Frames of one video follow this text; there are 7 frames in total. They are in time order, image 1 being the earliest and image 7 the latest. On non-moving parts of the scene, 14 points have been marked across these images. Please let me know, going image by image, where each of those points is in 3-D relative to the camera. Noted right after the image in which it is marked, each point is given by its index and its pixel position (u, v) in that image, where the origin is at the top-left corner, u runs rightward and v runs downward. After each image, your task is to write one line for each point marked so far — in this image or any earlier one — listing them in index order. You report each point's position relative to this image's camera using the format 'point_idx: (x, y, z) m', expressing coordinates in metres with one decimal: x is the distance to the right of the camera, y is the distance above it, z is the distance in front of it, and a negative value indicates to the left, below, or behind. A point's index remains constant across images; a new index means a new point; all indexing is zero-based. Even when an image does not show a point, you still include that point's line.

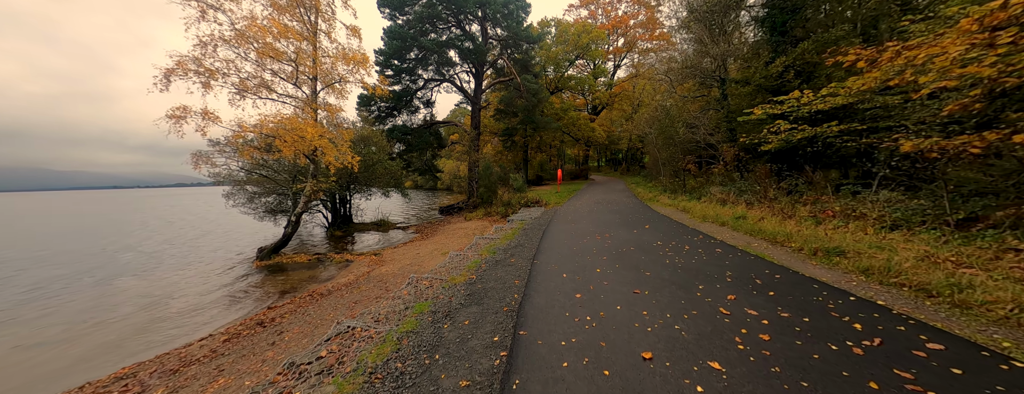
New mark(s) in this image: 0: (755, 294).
0: (+2.7, -1.1, +3.0) m
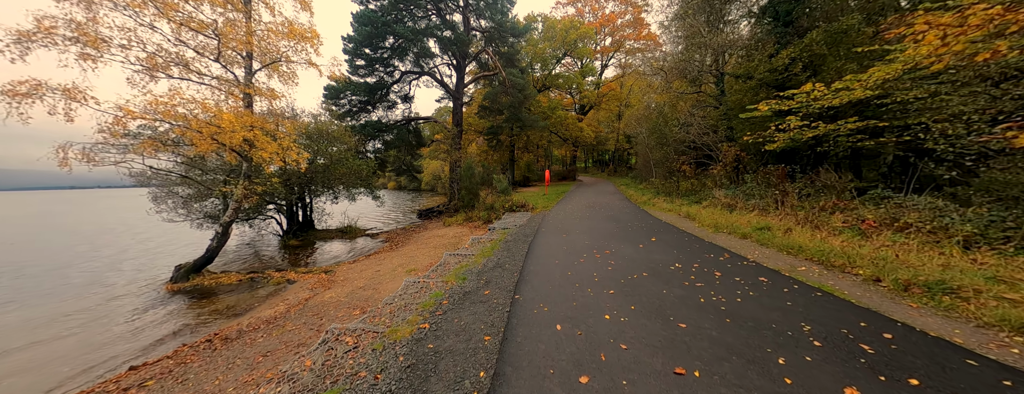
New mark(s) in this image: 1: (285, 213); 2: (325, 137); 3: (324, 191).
0: (+2.4, -1.2, +1.8) m
1: (-10.4, -0.7, +12.5) m
2: (-9.0, +2.8, +12.9) m
3: (-9.1, +0.3, +13.3) m
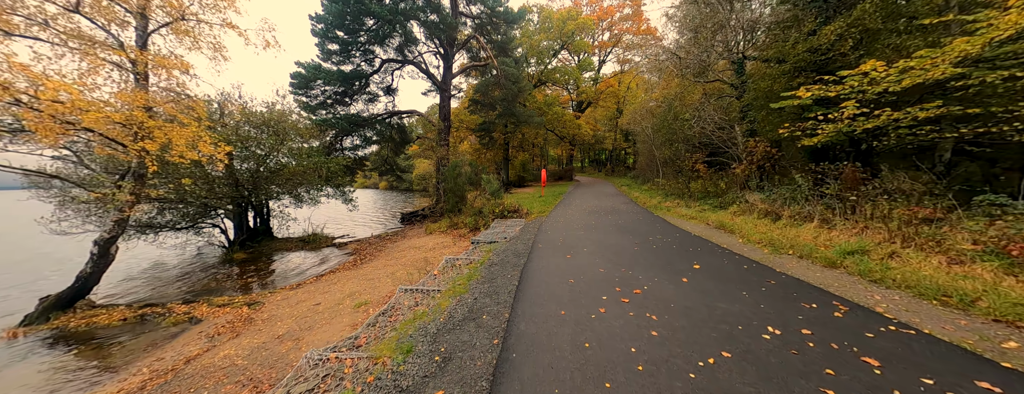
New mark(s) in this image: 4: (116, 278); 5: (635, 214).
0: (+2.2, -1.3, 0.0) m
1: (-10.8, -0.9, +10.6) m
2: (-9.4, +2.7, +10.9) m
3: (-9.4, +0.1, +11.4) m
4: (-11.9, -2.5, +8.2) m
5: (+4.5, -0.6, +10.1) m
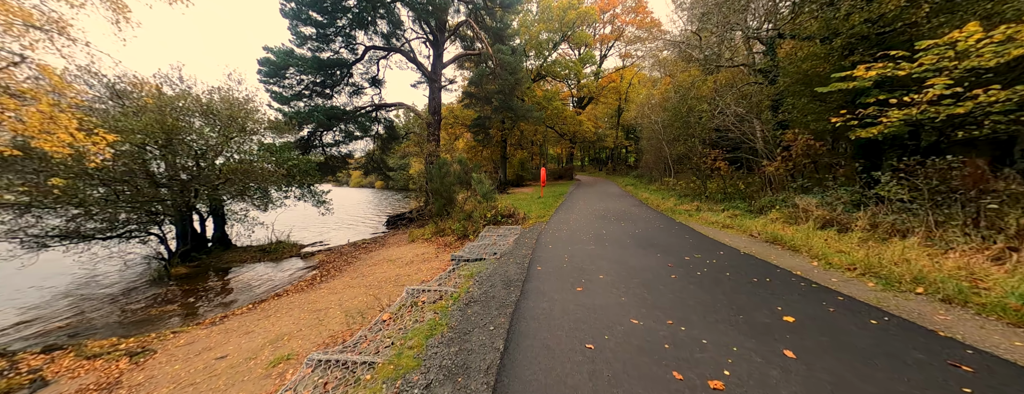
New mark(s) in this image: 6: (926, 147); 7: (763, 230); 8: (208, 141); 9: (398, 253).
0: (+2.1, -1.4, -1.6) m
1: (-11.0, -0.9, +9.0) m
2: (-9.5, +2.6, +9.3) m
3: (-9.6, +0.1, +9.7) m
4: (-12.1, -2.6, +6.6) m
5: (+4.4, -0.7, +8.5) m
6: (+10.4, +1.3, +6.9) m
7: (+5.5, -0.7, +6.1) m
8: (-9.8, +1.8, +8.9) m
9: (-3.7, -1.8, +9.0) m
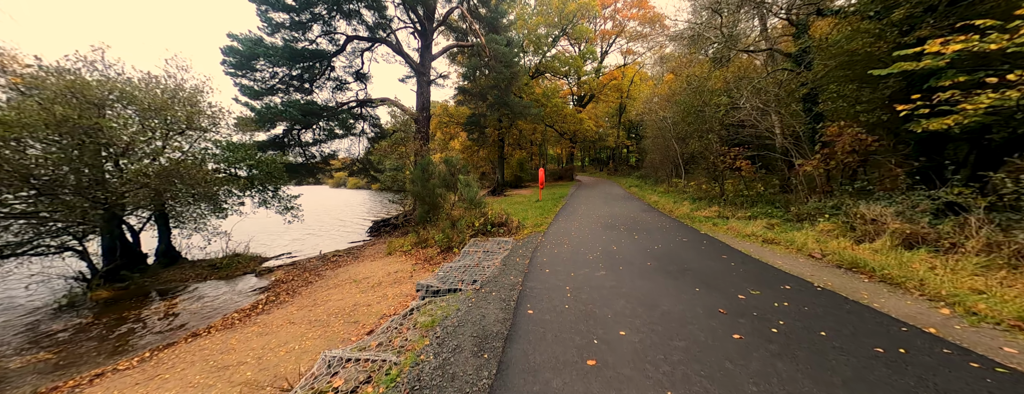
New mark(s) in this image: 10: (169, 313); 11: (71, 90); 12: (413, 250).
0: (+1.8, -1.6, -3.0) m
1: (-11.2, -1.2, +7.6) m
2: (-9.8, +2.4, +7.9) m
3: (-9.9, -0.2, +8.3) m
4: (-12.3, -2.8, +5.2) m
5: (+4.1, -0.9, +7.1) m
6: (+10.1, +1.1, +5.5) m
7: (+5.3, -0.9, +4.7) m
8: (-10.0, +1.6, +7.5) m
9: (-4.0, -2.0, +7.6) m
10: (-8.3, -2.8, +6.2) m
11: (-10.4, +2.5, +7.0) m
12: (-3.3, -1.7, +9.0) m
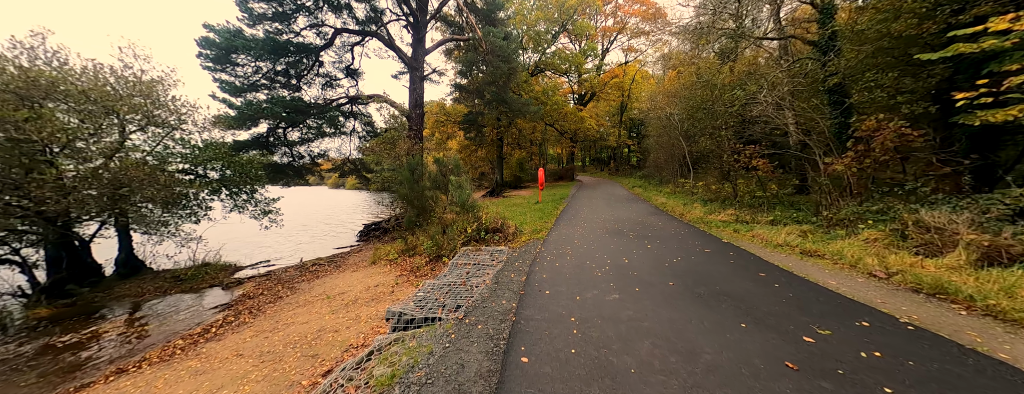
0: (+1.7, -1.7, -3.8) m
1: (-11.3, -1.3, +6.7) m
2: (-9.9, +2.3, +7.1) m
3: (-10.0, -0.3, +7.5) m
4: (-12.4, -2.9, +4.4) m
5: (+4.0, -0.9, +6.3) m
6: (+10.0, +1.1, +4.7) m
7: (+5.2, -0.9, +3.8) m
8: (-10.1, +1.5, +6.7) m
9: (-4.1, -2.1, +6.8) m
10: (-8.4, -2.9, +5.4) m
11: (-10.5, +2.4, +6.1) m
12: (-3.4, -1.8, +8.2) m
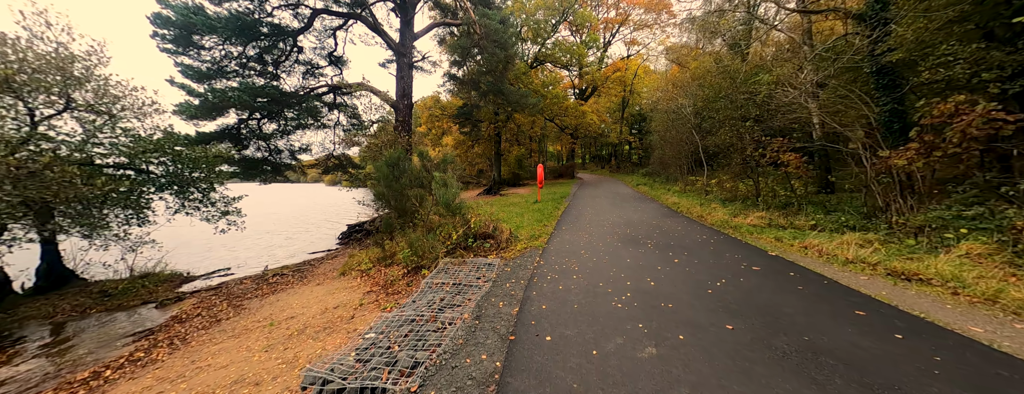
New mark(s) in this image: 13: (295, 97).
0: (+1.6, -1.8, -5.0) m
1: (-11.4, -1.2, +5.5) m
2: (-10.1, +2.3, +5.8) m
3: (-10.1, -0.2, +6.3) m
4: (-12.6, -2.9, +3.2) m
5: (+3.9, -0.9, +5.0) m
6: (+9.9, +1.0, +3.4) m
7: (+5.0, -1.0, +2.6) m
8: (-10.3, +1.5, +5.4) m
9: (-4.2, -2.1, +5.5) m
10: (-8.6, -2.9, +4.2) m
11: (-10.7, +2.4, +4.9) m
12: (-3.5, -1.8, +7.0) m
13: (-10.6, +4.8, +13.3) m
